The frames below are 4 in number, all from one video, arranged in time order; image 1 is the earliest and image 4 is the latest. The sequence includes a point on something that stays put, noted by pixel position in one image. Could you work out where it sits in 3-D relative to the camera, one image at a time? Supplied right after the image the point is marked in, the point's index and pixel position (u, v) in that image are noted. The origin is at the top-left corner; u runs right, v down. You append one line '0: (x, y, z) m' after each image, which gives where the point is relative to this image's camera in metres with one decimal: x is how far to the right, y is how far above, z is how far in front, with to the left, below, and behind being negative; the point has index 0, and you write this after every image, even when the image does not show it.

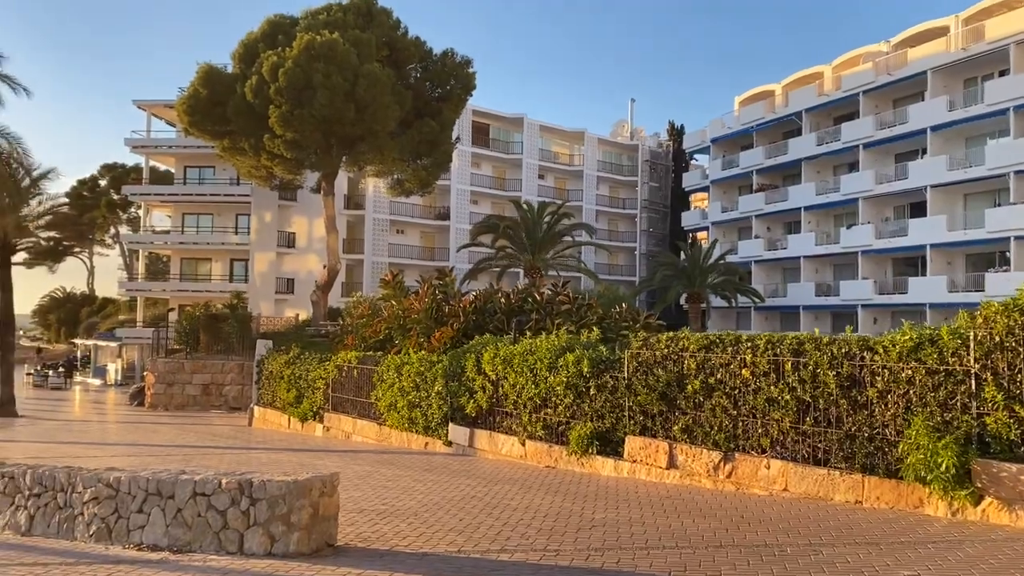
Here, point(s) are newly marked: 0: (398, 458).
0: (-2.0, -3.0, +14.0) m
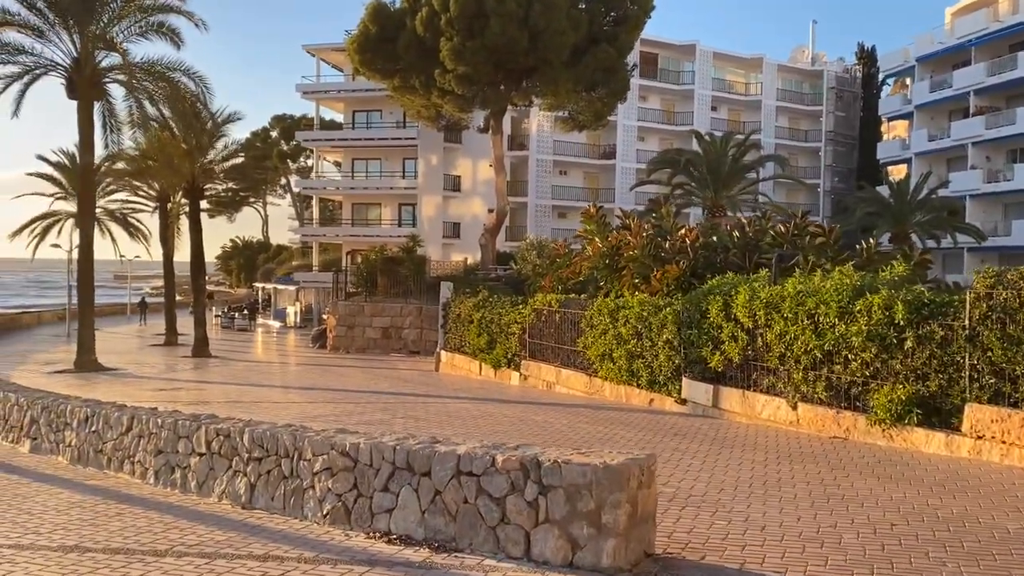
0: (+1.7, -1.9, +12.0) m
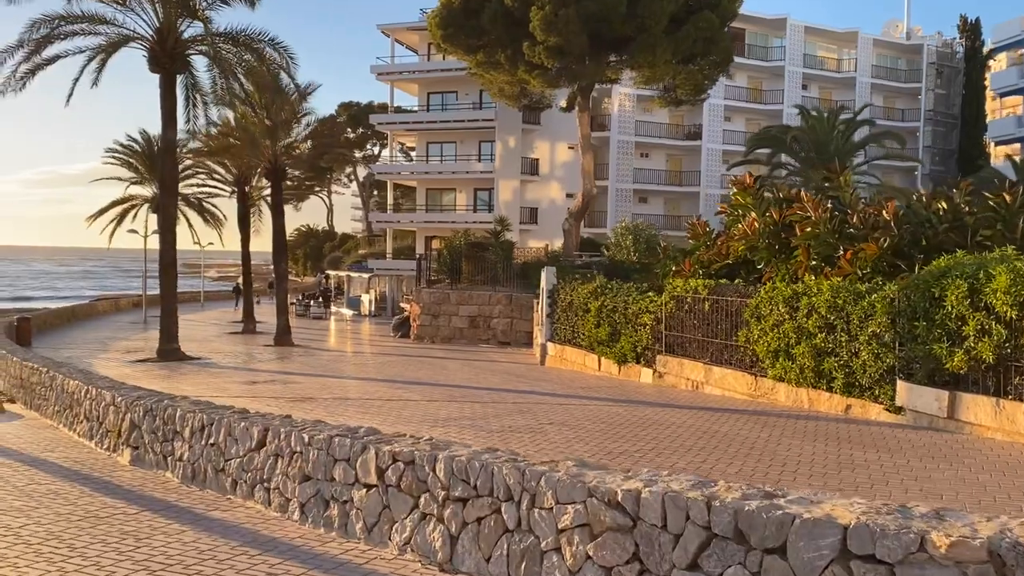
0: (+3.9, -1.7, +9.8) m
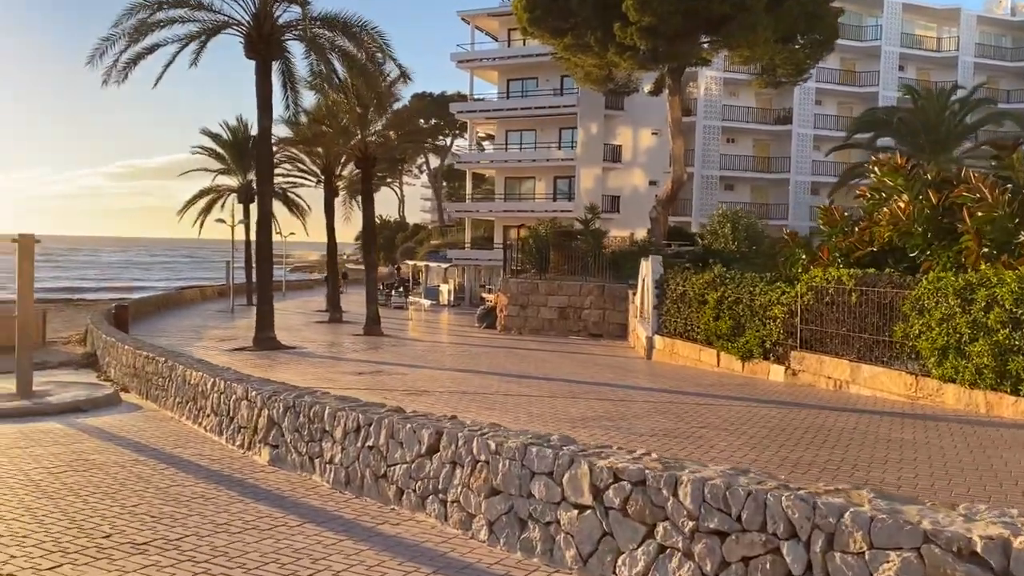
0: (+5.6, -1.6, +8.6) m
